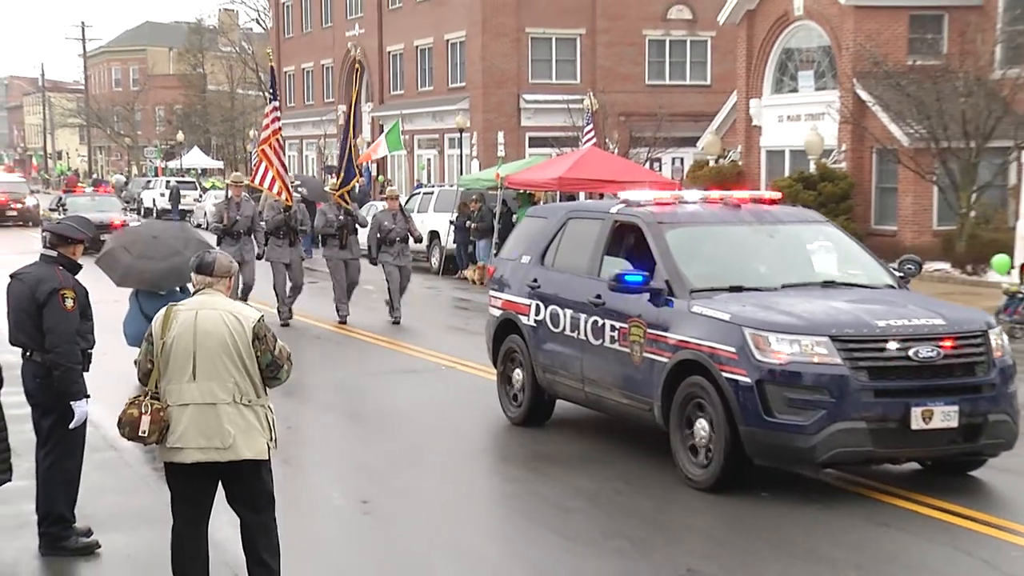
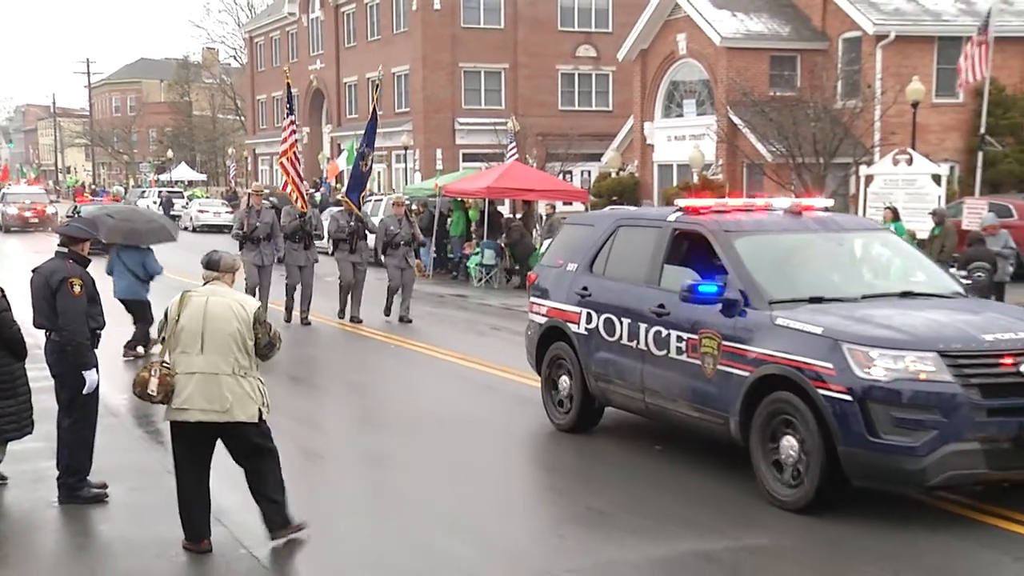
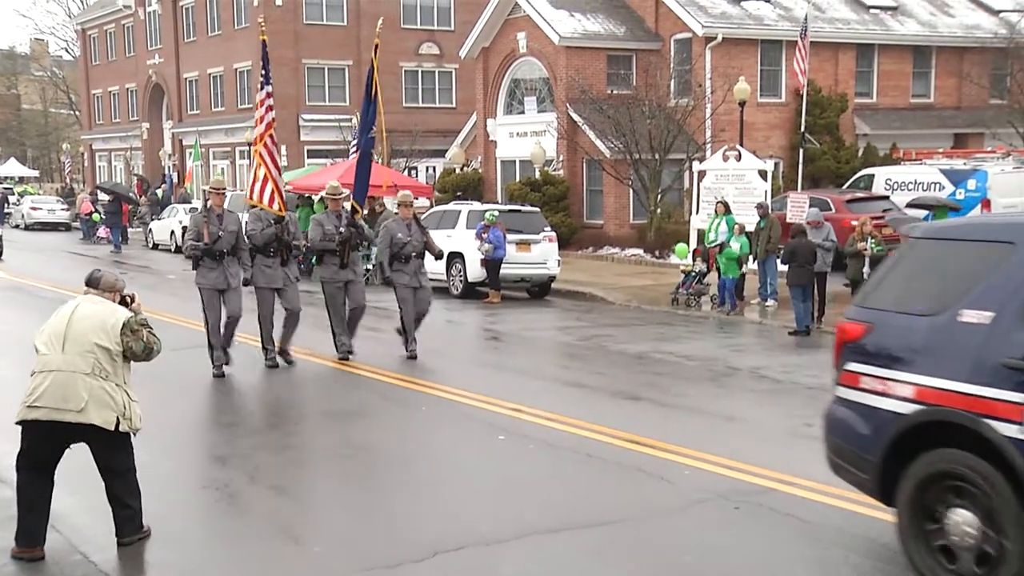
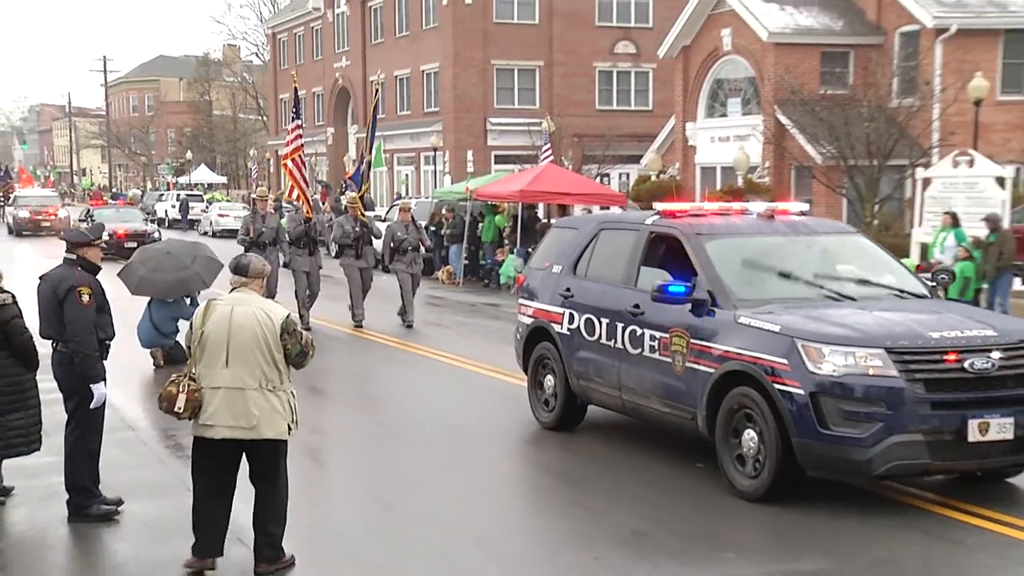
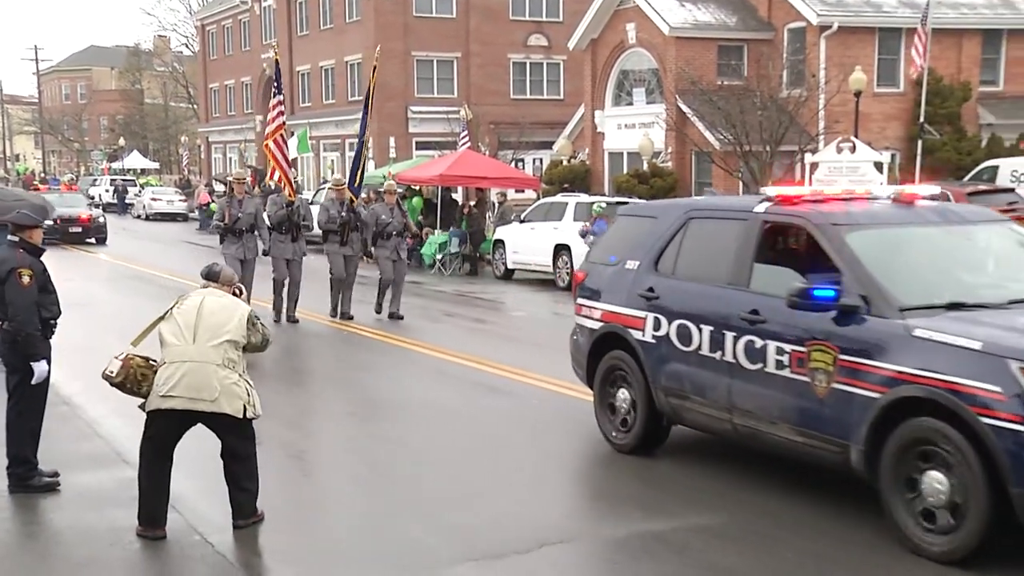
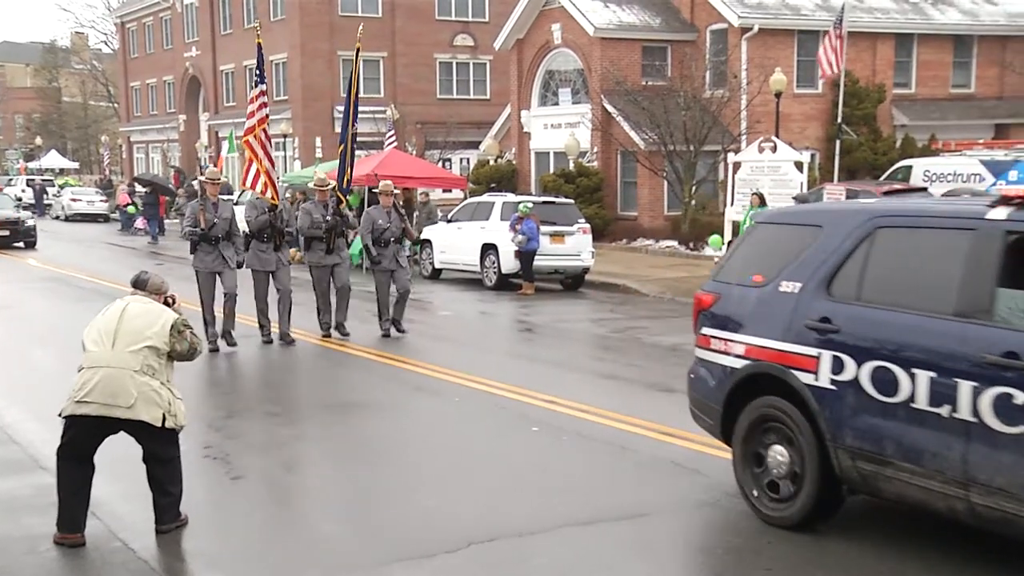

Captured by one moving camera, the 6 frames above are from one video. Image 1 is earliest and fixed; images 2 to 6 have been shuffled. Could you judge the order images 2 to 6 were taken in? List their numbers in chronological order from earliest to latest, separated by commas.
4, 2, 5, 6, 3
